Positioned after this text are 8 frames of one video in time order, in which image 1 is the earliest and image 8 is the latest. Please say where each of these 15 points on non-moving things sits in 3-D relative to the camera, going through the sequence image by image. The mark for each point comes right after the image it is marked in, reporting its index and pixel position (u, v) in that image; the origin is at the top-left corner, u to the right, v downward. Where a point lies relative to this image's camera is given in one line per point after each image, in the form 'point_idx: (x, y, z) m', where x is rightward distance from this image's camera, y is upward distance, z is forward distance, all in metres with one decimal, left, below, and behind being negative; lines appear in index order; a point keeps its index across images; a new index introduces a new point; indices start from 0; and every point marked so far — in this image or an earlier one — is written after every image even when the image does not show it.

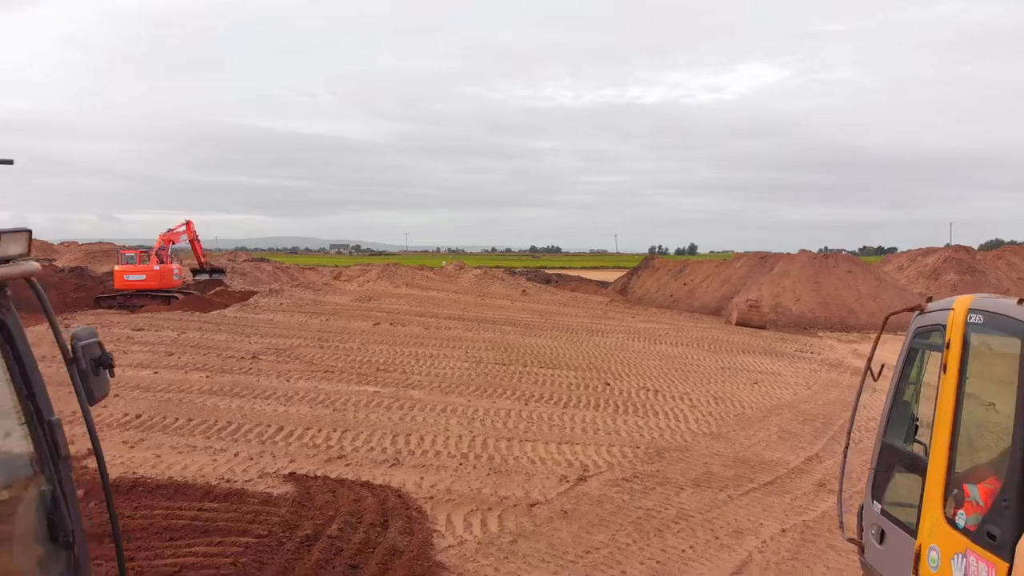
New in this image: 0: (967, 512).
0: (+1.7, -0.8, +2.2) m
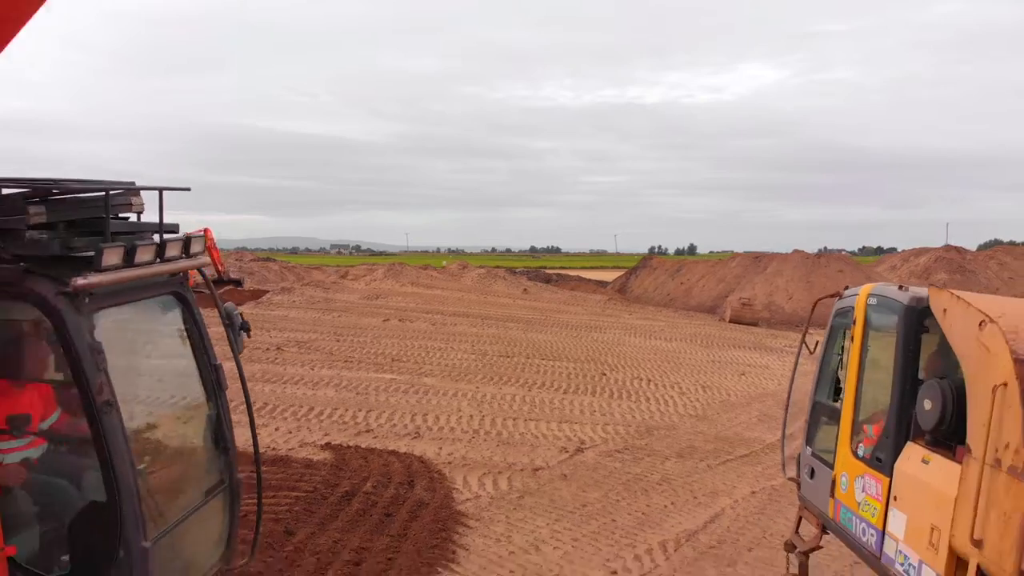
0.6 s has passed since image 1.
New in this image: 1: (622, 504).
0: (+1.8, -0.8, +3.0) m
1: (+1.0, -1.9, +5.2) m
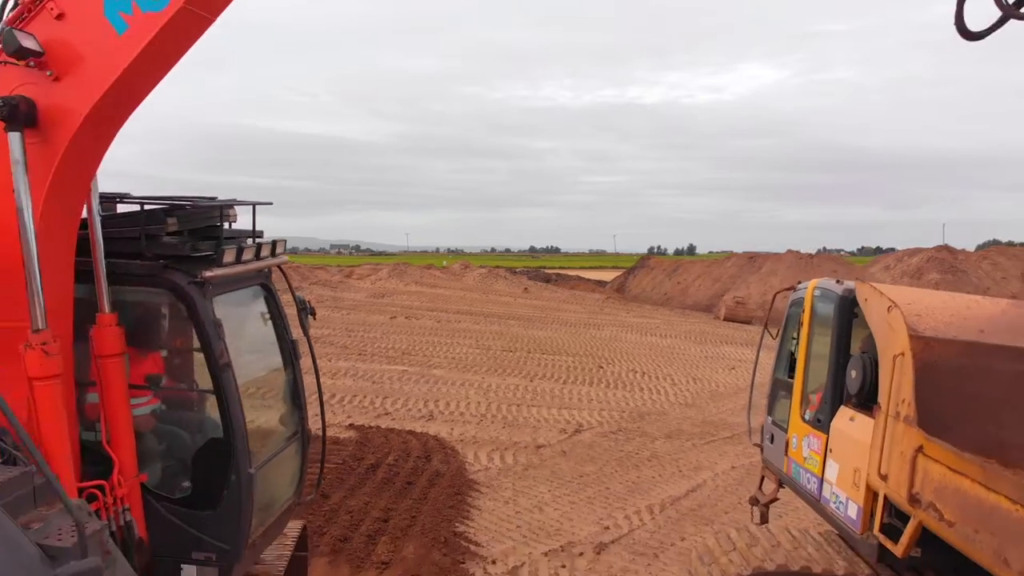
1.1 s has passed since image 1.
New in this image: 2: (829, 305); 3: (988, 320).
0: (+1.8, -0.8, +3.7) m
1: (+1.0, -1.8, +5.8) m
2: (+1.9, -0.1, +3.6) m
3: (+2.5, -0.2, +3.2) m
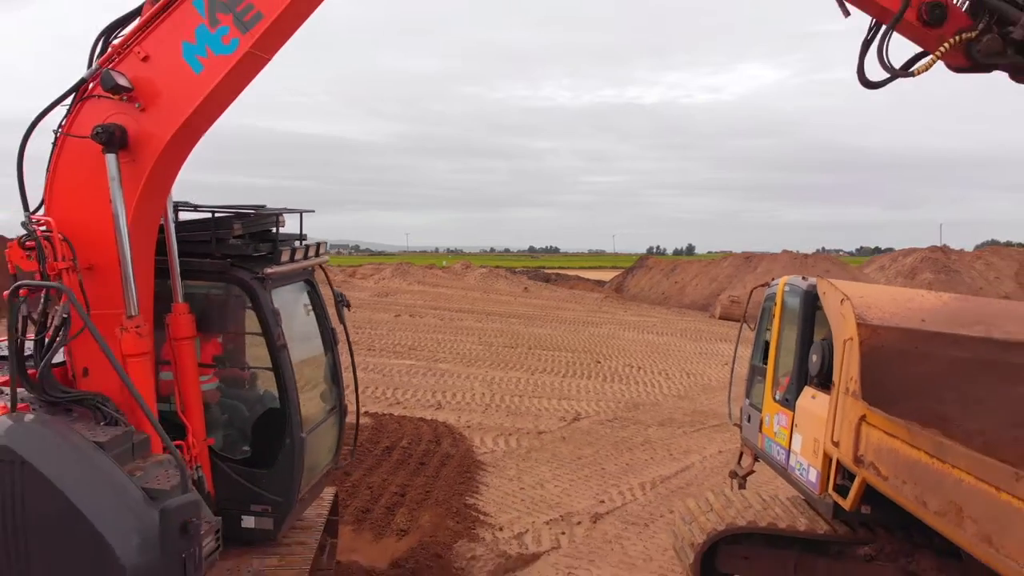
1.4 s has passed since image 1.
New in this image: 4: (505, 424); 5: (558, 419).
0: (+1.9, -0.7, +4.2) m
1: (+1.0, -1.8, +6.3) m
2: (+1.9, -0.1, +4.1) m
3: (+2.6, -0.1, +3.7) m
4: (-0.1, -1.7, +7.2) m
5: (+0.6, -1.7, +7.5) m
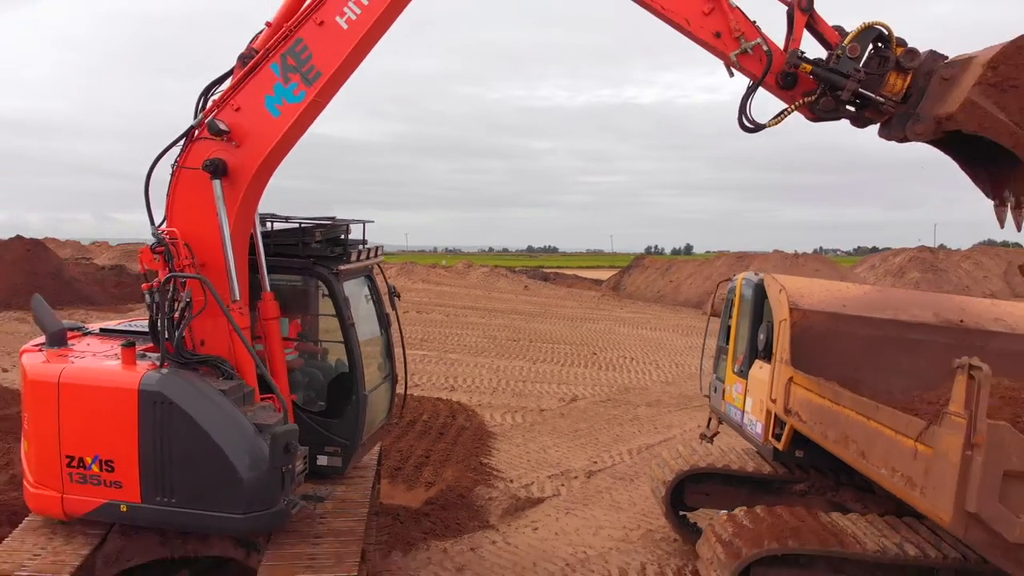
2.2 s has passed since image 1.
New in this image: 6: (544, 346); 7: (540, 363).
0: (+1.9, -0.7, +5.2) m
1: (+1.1, -1.7, +7.3) m
2: (+2.0, 0.0, +5.1) m
3: (+2.7, -0.1, +4.7) m
4: (0.0, -1.6, +8.2) m
5: (+0.7, -1.6, +8.4) m
6: (+0.7, -1.3, +13.2) m
7: (+0.5, -1.4, +11.1) m
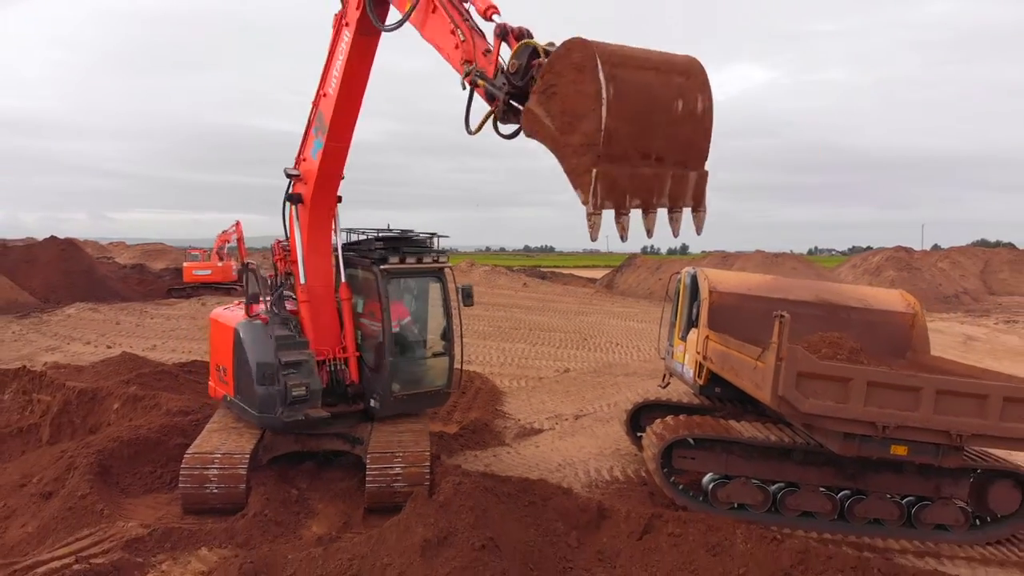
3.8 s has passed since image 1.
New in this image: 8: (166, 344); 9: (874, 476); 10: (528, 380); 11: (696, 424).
0: (+2.0, -0.5, +7.2) m
1: (+1.2, -1.6, +9.4) m
2: (+2.1, +0.1, +7.2) m
3: (+2.8, 0.0, +6.7) m
4: (+0.1, -1.5, +10.2) m
5: (+0.7, -1.5, +10.5) m
6: (+0.8, -1.2, +15.2) m
7: (+0.6, -1.3, +13.2) m
8: (-6.4, -1.0, +10.9) m
9: (+3.5, -1.8, +5.7) m
10: (+0.3, -1.5, +9.9) m
11: (+1.7, -1.3, +5.6) m
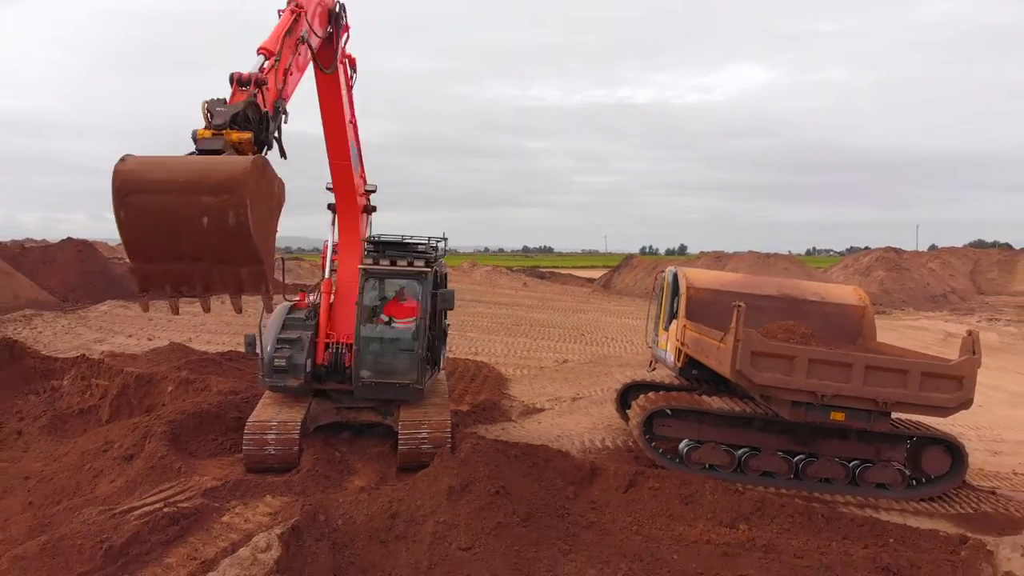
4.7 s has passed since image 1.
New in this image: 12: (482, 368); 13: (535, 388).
0: (+2.1, -0.5, +8.3) m
1: (+1.3, -1.6, +10.5) m
2: (+2.2, +0.2, +8.2) m
3: (+2.8, +0.1, +7.8) m
4: (+0.1, -1.4, +11.3) m
5: (+0.8, -1.4, +11.6) m
6: (+0.8, -1.1, +16.3) m
7: (+0.7, -1.2, +14.2) m
8: (-6.3, -1.0, +12.0) m
9: (+3.5, -1.8, +6.8) m
10: (+0.3, -1.5, +11.0) m
11: (+1.8, -1.2, +6.7) m
12: (-0.5, -1.4, +10.7) m
13: (+0.4, -1.6, +9.7) m
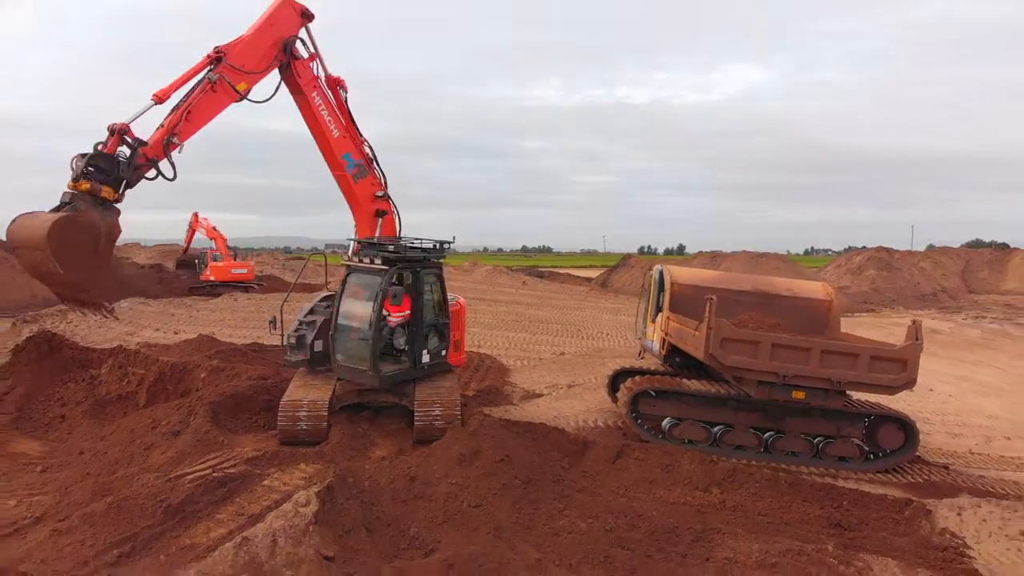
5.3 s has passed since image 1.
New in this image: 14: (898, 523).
0: (+2.1, -0.4, +9.2) m
1: (+1.3, -1.5, +11.4) m
2: (+2.2, +0.2, +9.1) m
3: (+2.9, +0.1, +8.7) m
4: (+0.2, -1.4, +12.2) m
5: (+0.8, -1.4, +12.5) m
6: (+0.8, -1.0, +17.2) m
7: (+0.7, -1.2, +15.1) m
8: (-6.3, -0.9, +12.9) m
9: (+3.6, -1.7, +7.6) m
10: (+0.4, -1.4, +11.8) m
11: (+1.9, -1.2, +7.6) m
12: (-0.5, -1.4, +11.5) m
13: (+0.4, -1.6, +10.5) m
14: (+4.2, -2.5, +6.4) m
